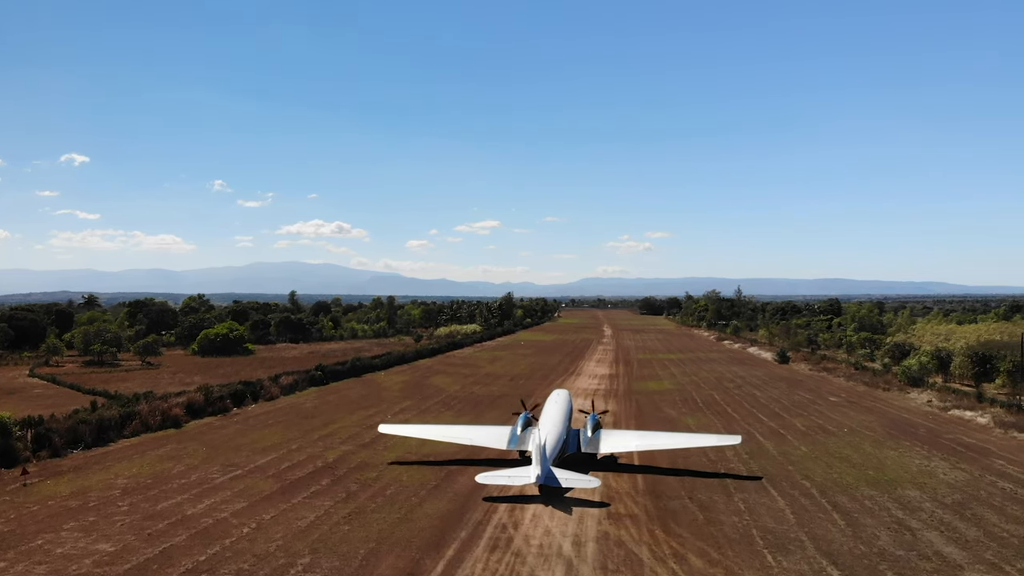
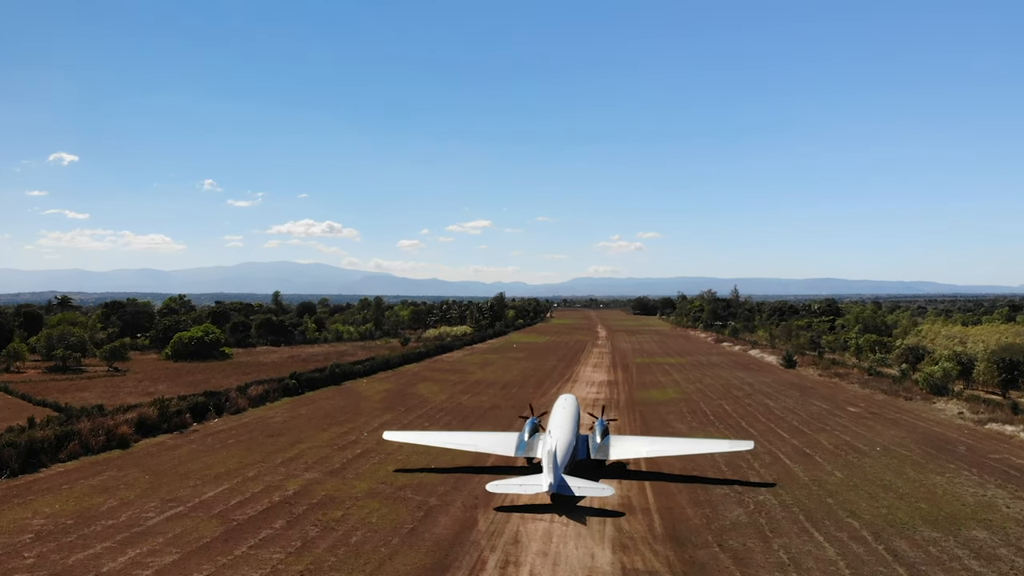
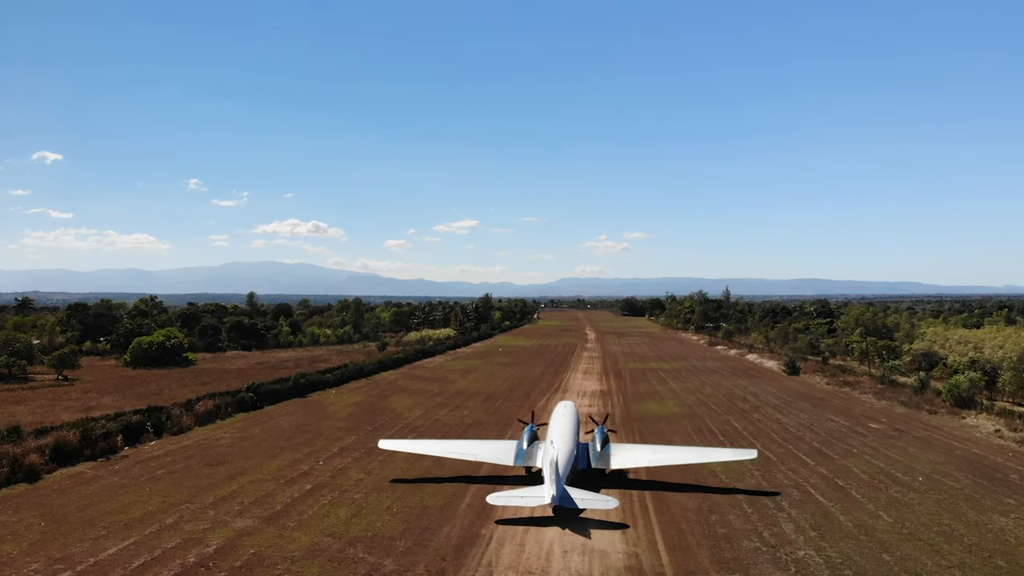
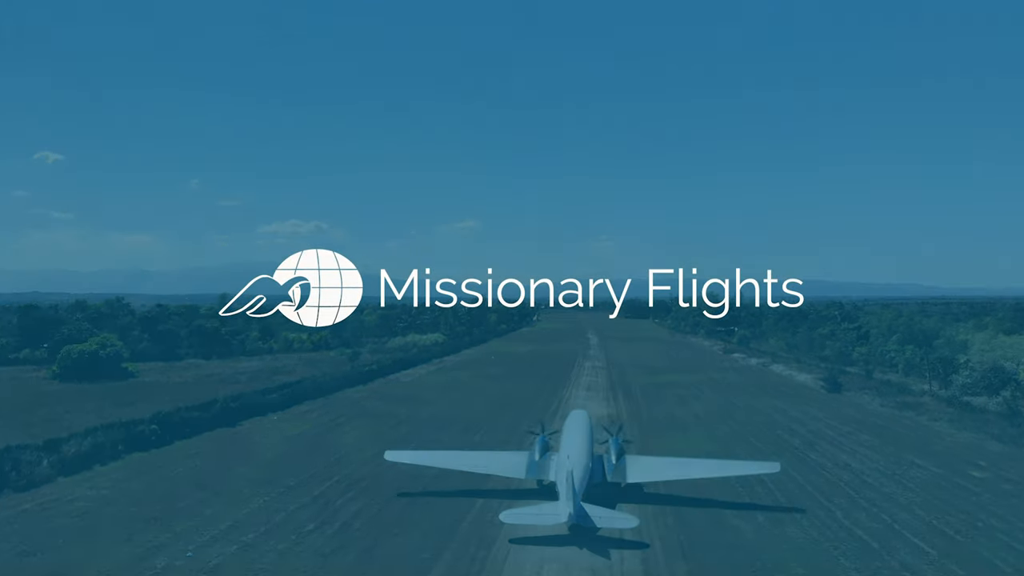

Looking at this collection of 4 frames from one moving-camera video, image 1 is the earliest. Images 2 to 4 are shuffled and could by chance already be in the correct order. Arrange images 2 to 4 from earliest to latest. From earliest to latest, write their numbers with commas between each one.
2, 3, 4
